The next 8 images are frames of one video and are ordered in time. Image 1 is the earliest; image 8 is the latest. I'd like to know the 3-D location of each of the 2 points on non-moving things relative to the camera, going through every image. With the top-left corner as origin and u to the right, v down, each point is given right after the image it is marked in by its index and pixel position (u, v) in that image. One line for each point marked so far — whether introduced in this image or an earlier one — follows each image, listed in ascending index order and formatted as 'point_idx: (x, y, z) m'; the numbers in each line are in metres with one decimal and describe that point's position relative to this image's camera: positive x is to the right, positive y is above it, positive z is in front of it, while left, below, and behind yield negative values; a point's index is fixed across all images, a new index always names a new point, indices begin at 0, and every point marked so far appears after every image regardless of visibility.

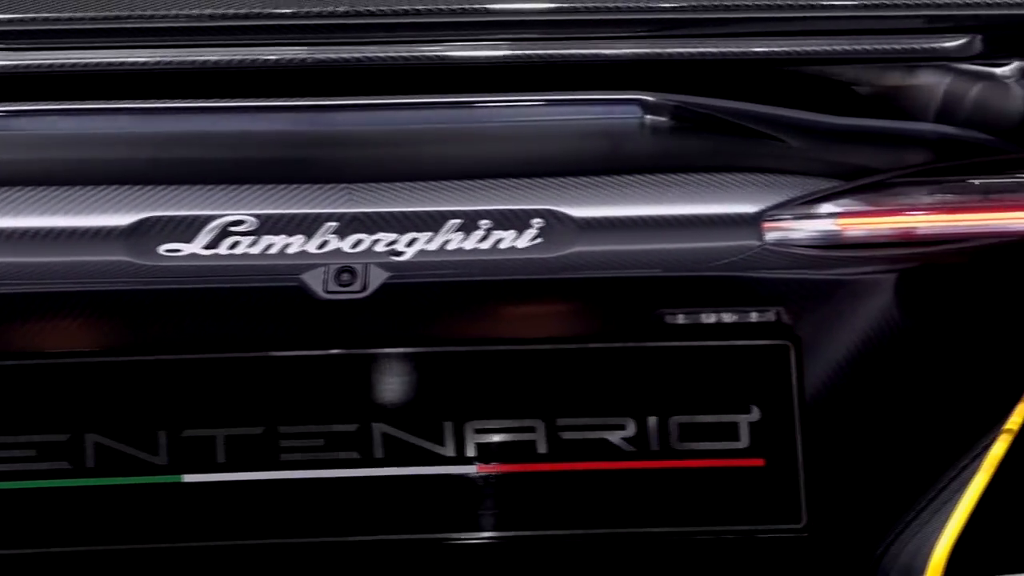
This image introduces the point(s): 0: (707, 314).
0: (+0.1, 0.0, +0.6) m
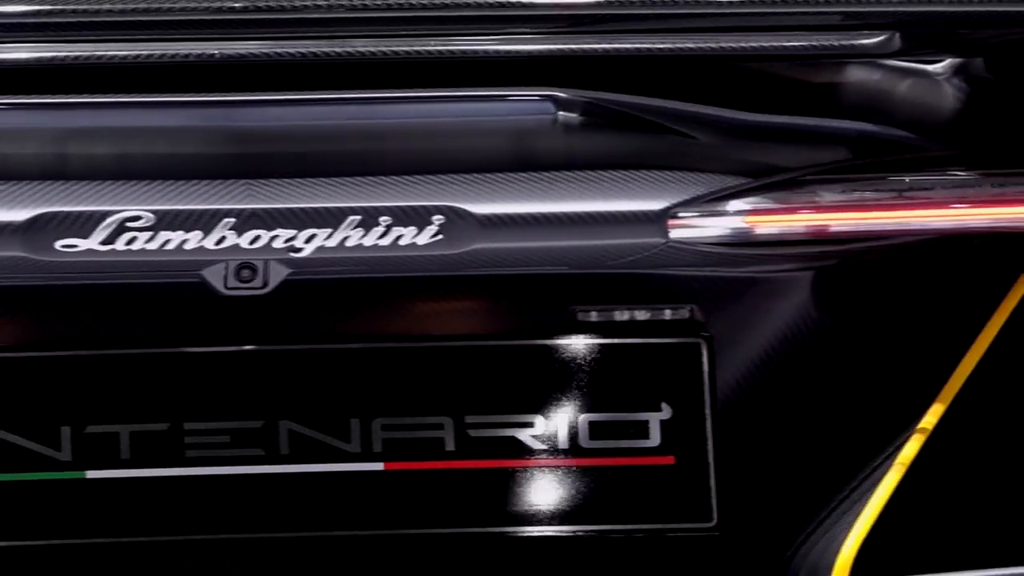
0: (+0.1, 0.0, +0.6) m
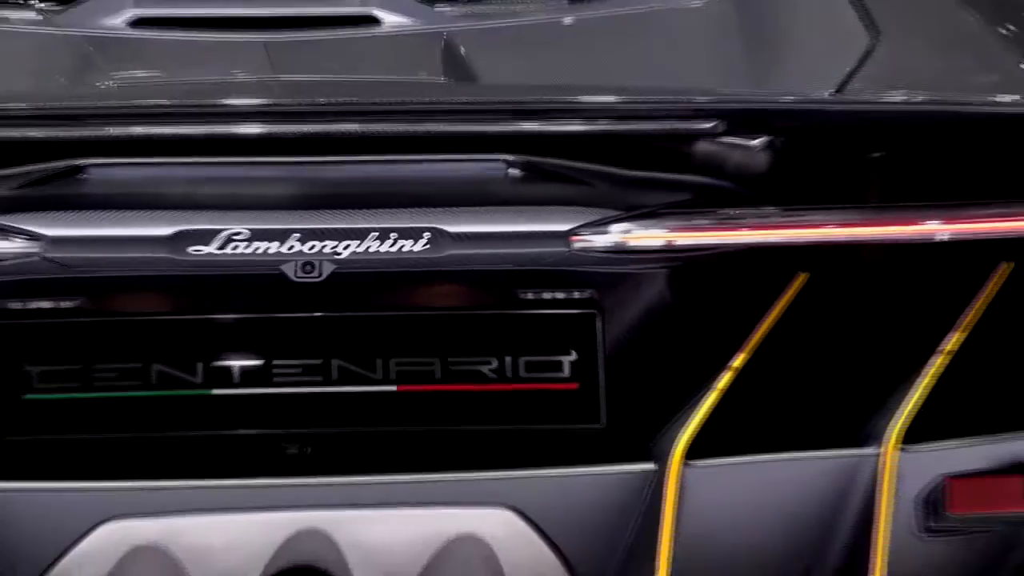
0: (0.0, 0.0, +1.0) m
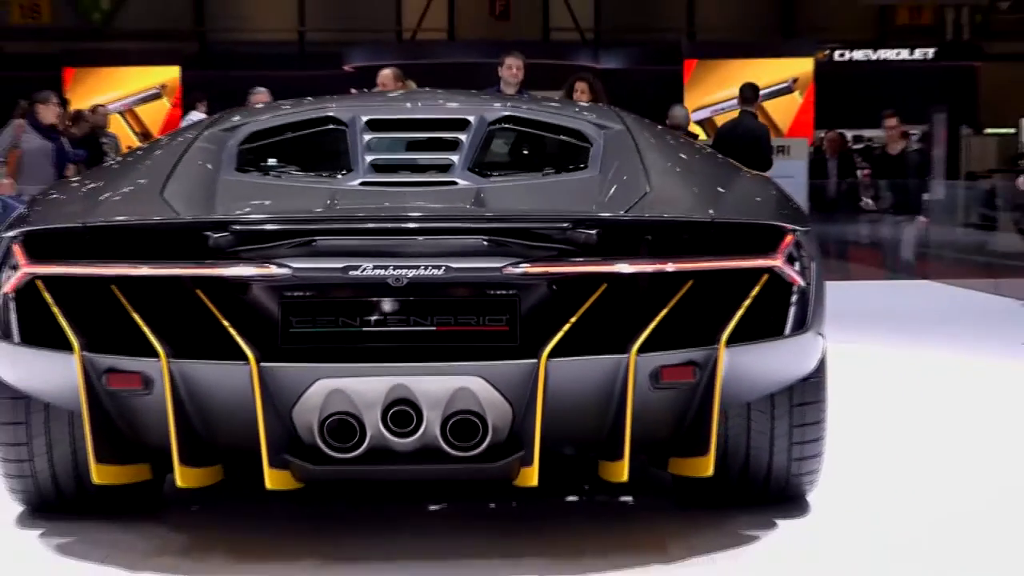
0: (0.0, 0.0, +2.6) m
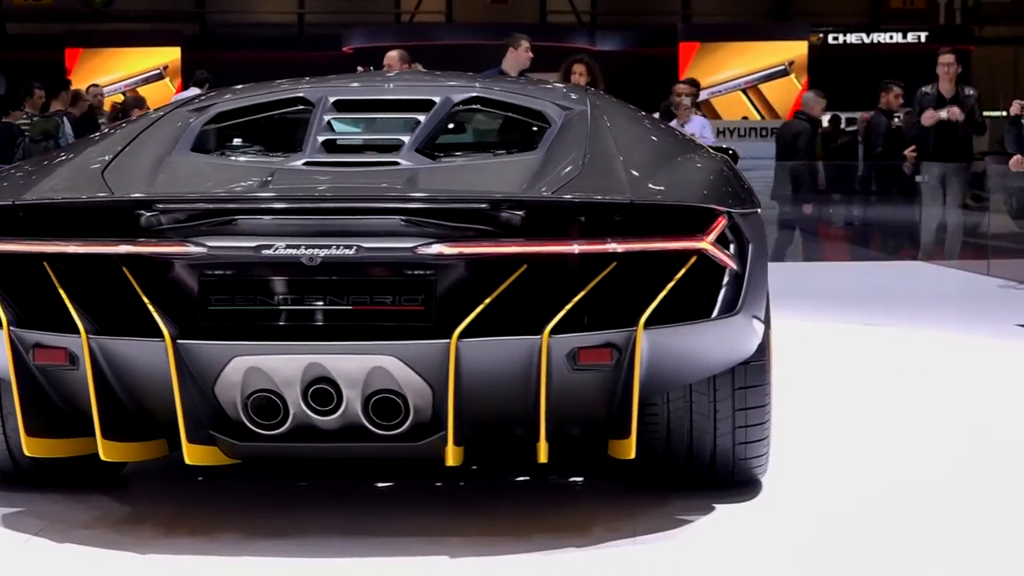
0: (-0.2, 0.0, +2.6) m
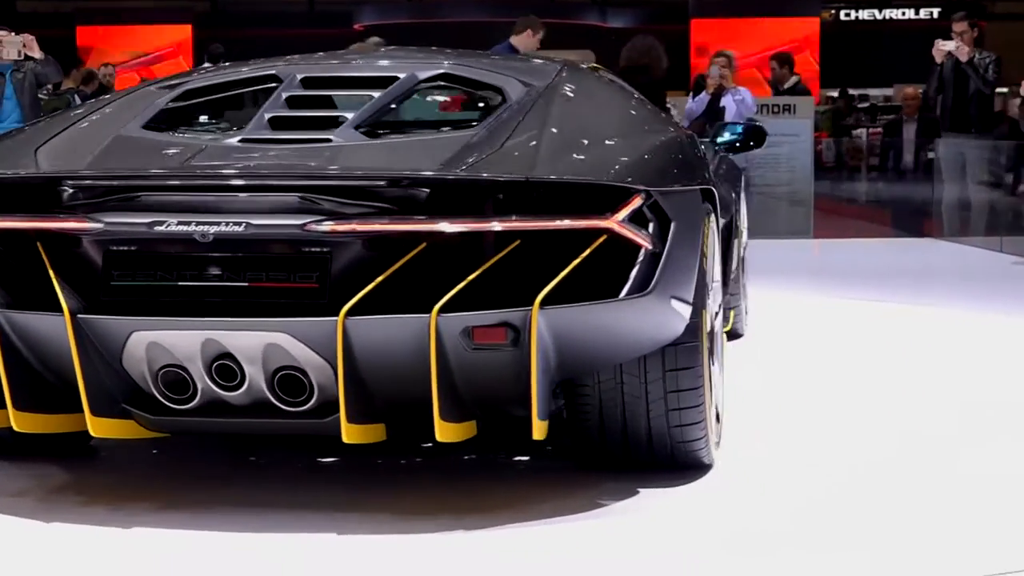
0: (-0.4, +0.1, +2.6) m
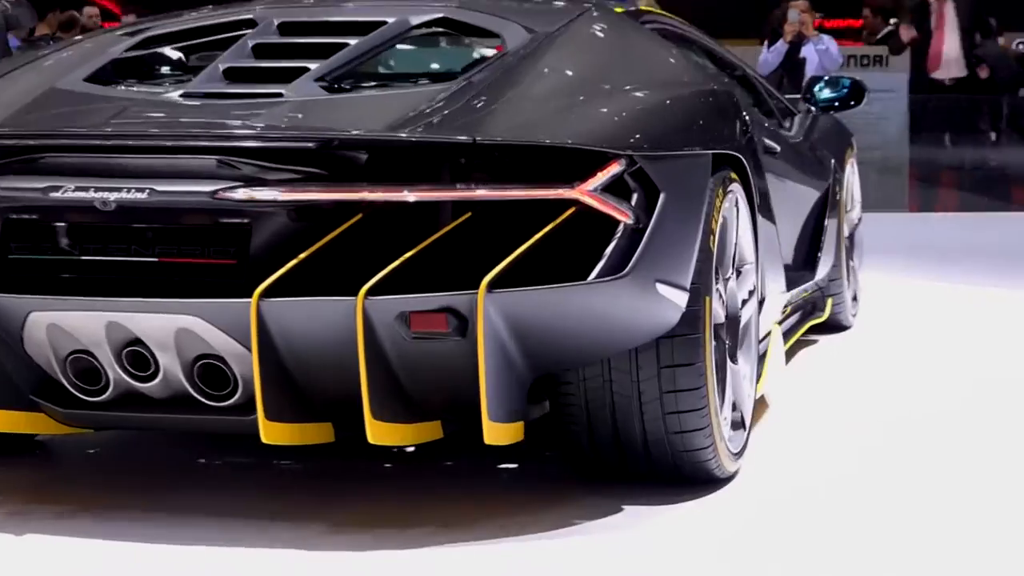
0: (-0.5, +0.1, +2.2) m
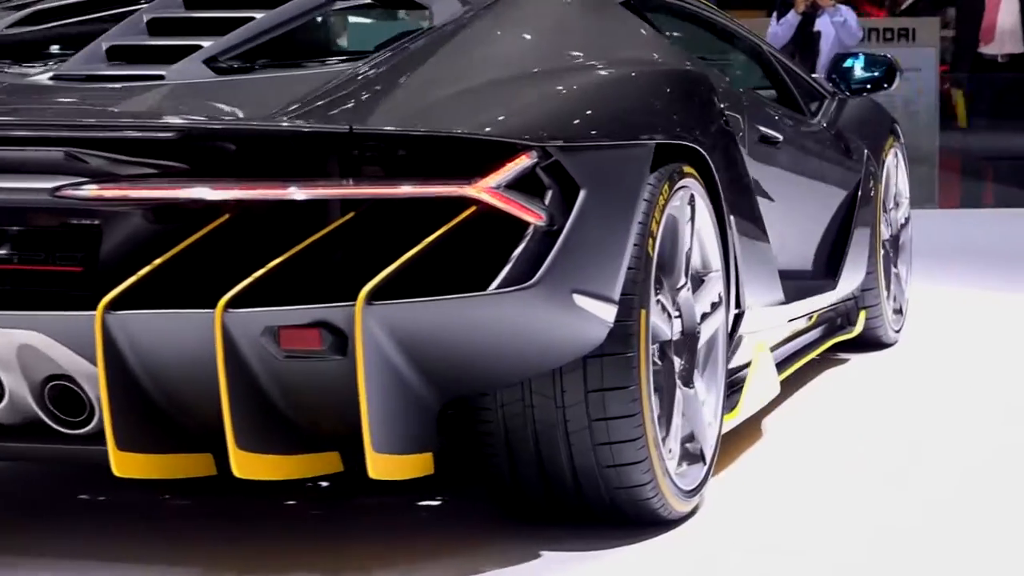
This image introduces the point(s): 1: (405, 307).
0: (-0.7, +0.1, +2.0) m
1: (-0.2, 0.0, +1.9) m
